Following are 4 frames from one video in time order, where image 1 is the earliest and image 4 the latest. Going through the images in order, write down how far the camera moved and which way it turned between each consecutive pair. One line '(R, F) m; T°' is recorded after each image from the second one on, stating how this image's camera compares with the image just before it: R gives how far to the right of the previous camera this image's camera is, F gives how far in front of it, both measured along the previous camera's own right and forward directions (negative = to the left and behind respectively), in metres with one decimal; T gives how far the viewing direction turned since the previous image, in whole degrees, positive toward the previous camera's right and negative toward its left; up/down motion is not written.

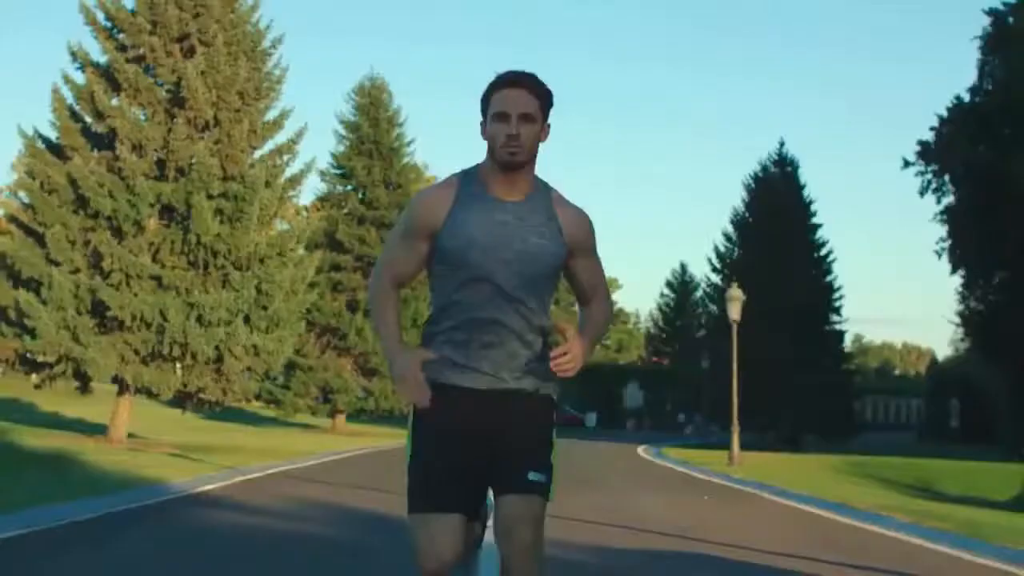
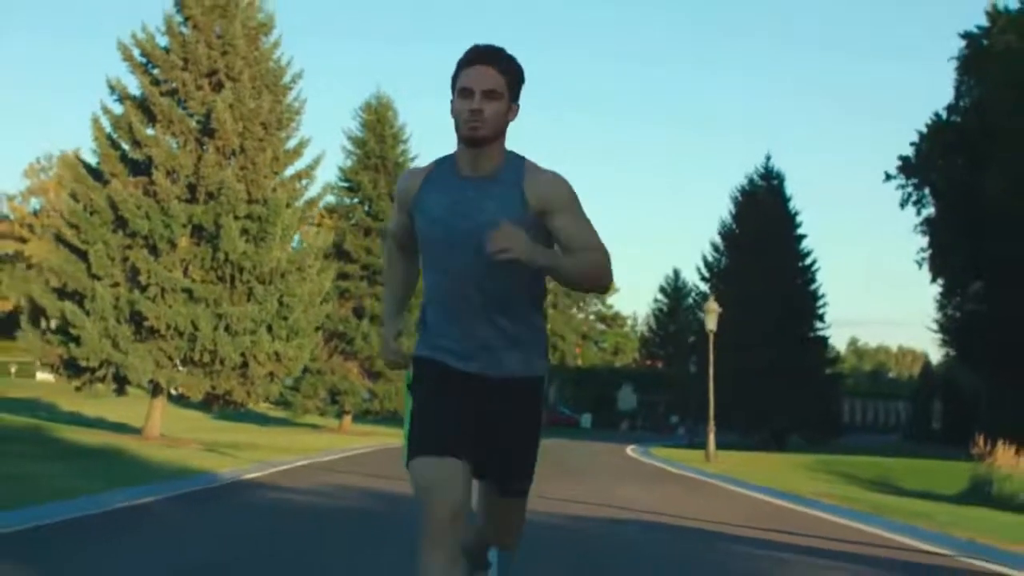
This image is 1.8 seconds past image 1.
(0.0, -0.8) m; 0°
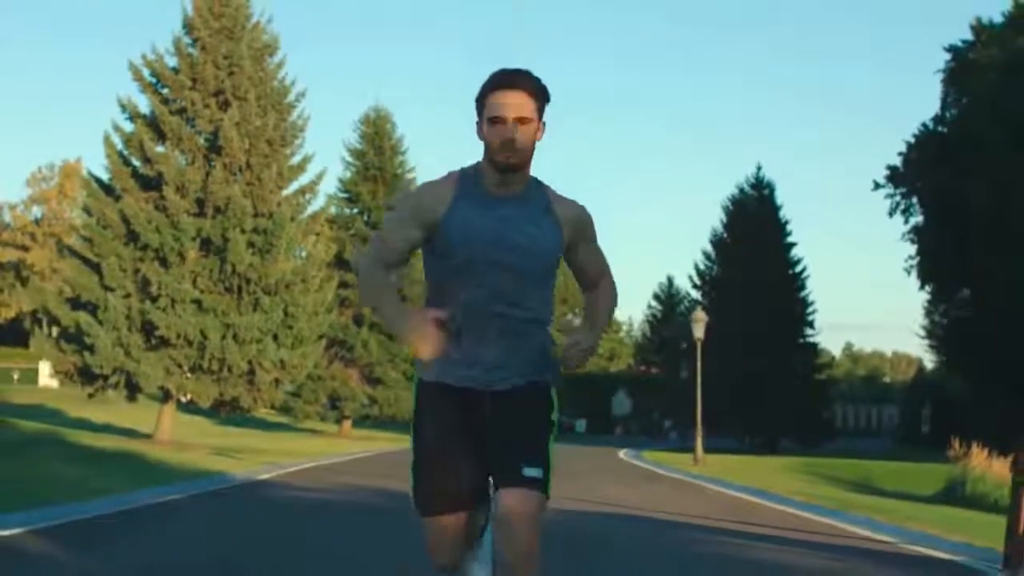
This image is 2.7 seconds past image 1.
(0.0, -0.4) m; 0°
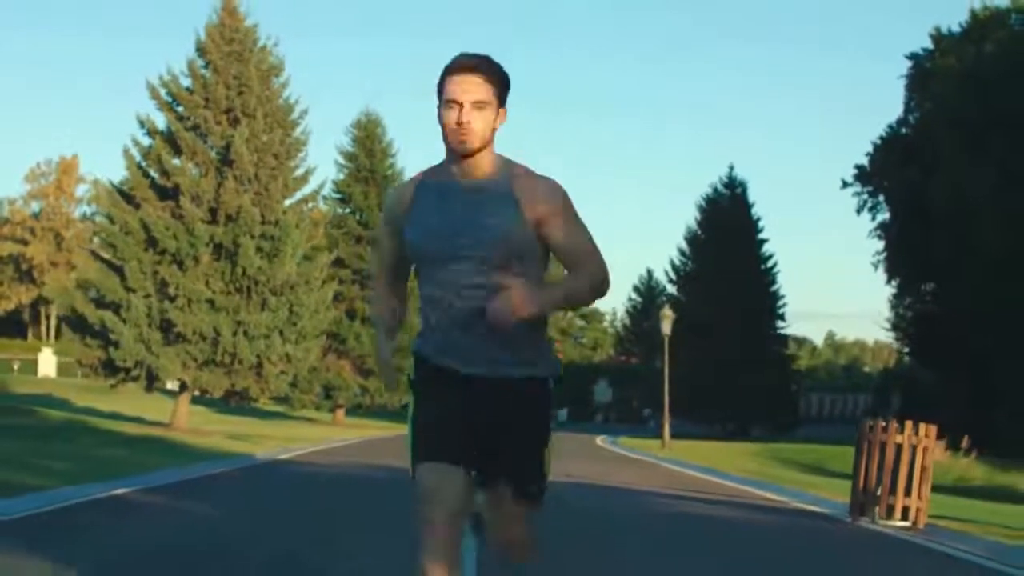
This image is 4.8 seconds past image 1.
(0.0, -0.9) m; +1°
